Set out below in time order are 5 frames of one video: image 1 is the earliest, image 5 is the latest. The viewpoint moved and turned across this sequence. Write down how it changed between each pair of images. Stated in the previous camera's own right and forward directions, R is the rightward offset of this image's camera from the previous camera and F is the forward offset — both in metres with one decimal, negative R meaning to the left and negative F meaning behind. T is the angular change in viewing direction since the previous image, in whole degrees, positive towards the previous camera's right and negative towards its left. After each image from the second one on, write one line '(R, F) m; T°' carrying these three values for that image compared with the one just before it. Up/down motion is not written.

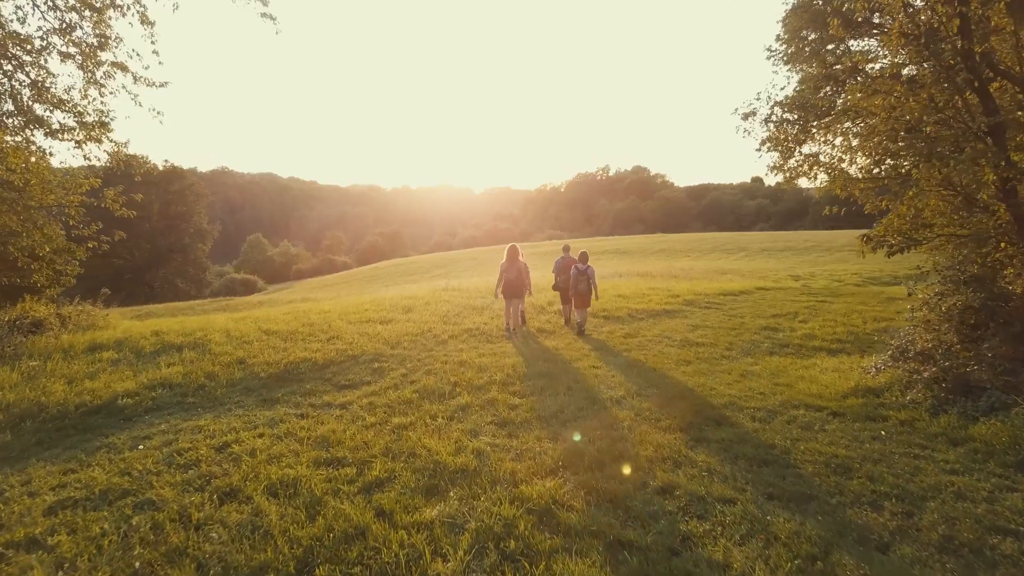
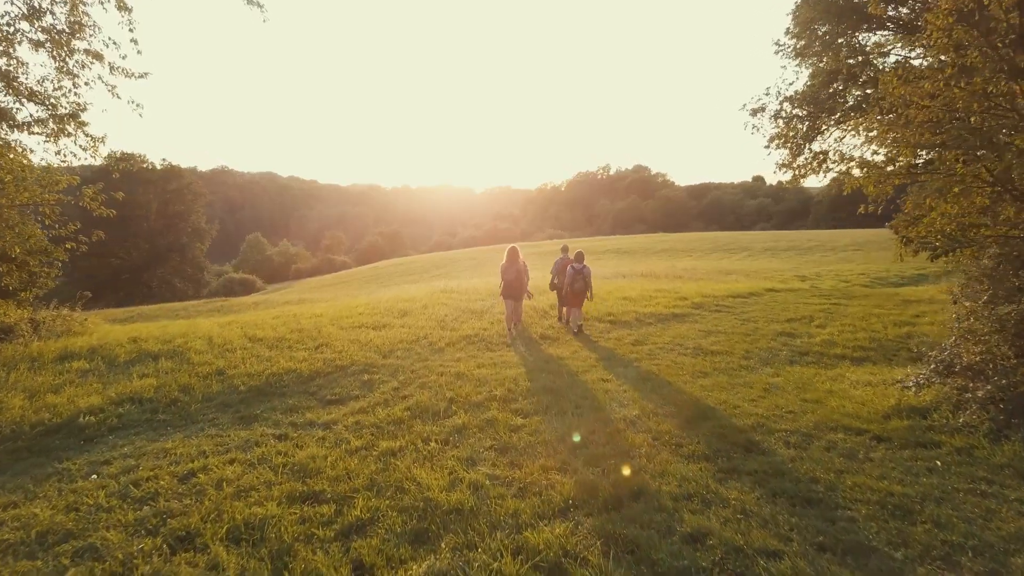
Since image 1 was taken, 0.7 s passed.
(0.0, +0.9) m; 0°
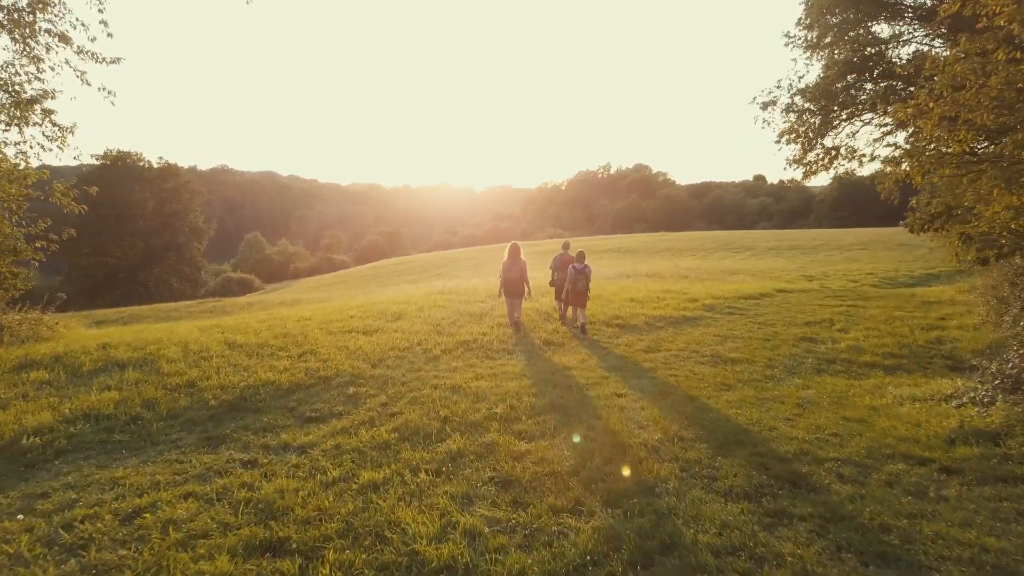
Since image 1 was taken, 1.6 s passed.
(0.0, +1.1) m; 0°
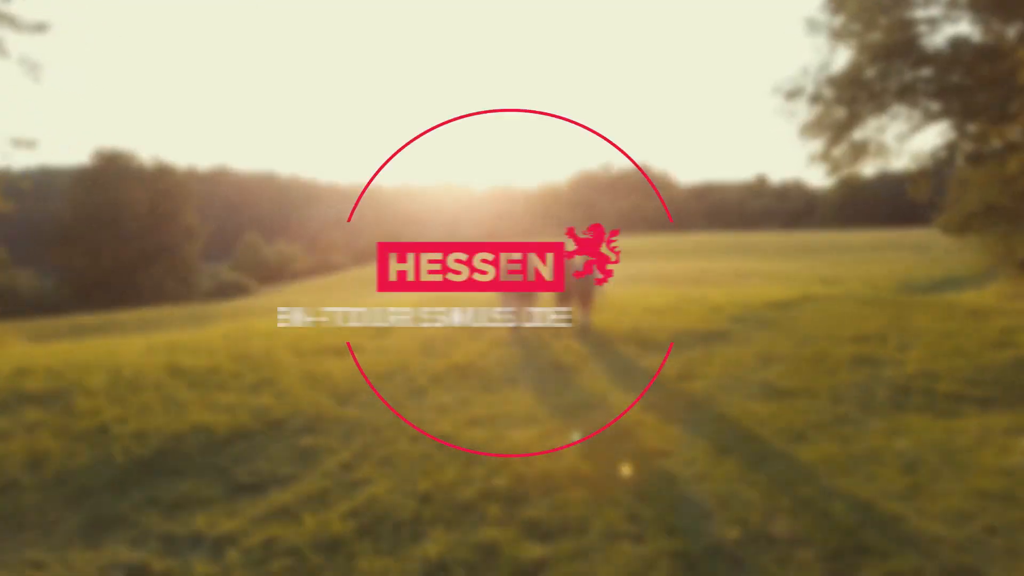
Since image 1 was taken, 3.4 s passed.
(0.0, +2.3) m; 0°
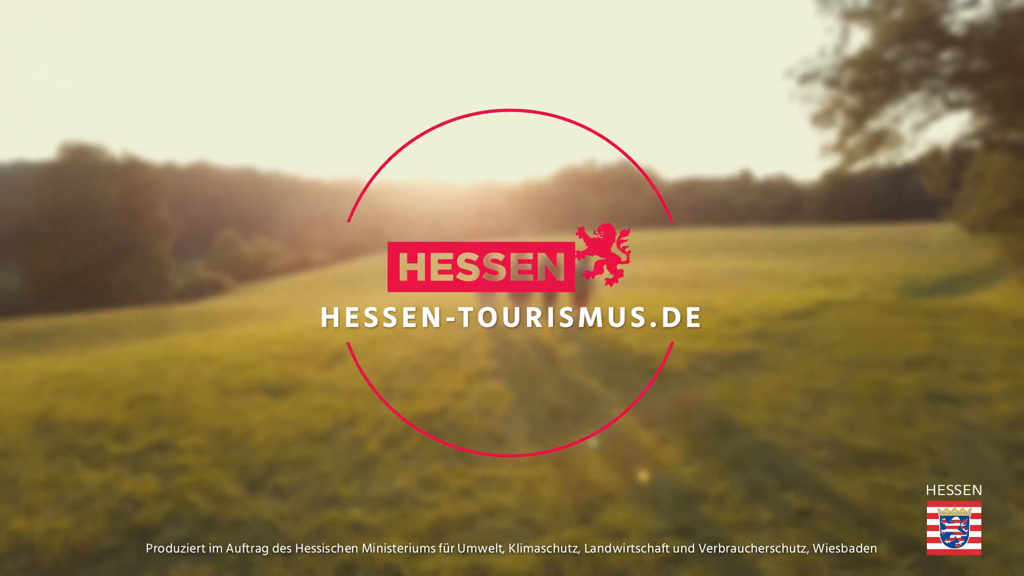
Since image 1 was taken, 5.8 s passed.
(0.0, +2.6) m; +1°
